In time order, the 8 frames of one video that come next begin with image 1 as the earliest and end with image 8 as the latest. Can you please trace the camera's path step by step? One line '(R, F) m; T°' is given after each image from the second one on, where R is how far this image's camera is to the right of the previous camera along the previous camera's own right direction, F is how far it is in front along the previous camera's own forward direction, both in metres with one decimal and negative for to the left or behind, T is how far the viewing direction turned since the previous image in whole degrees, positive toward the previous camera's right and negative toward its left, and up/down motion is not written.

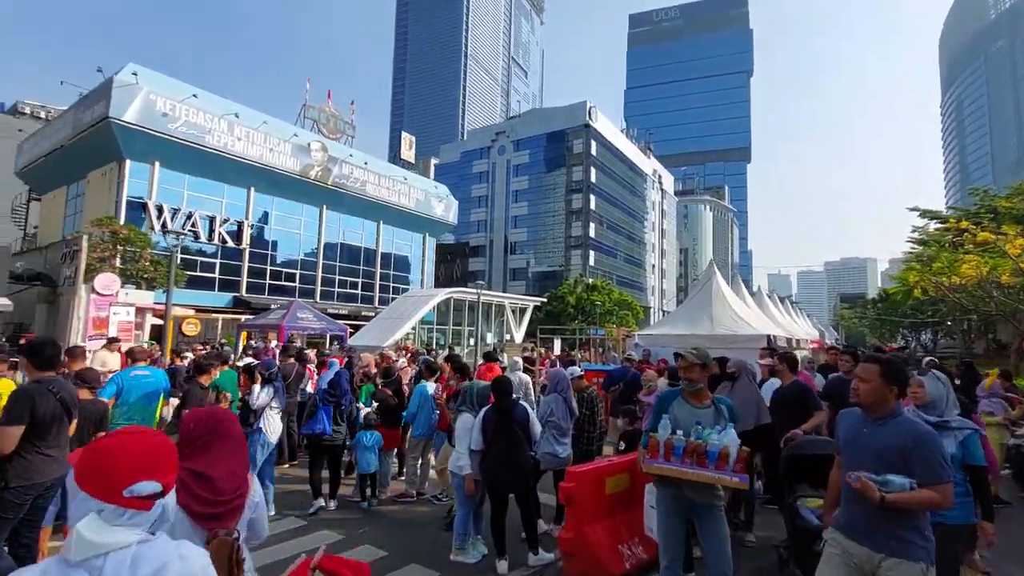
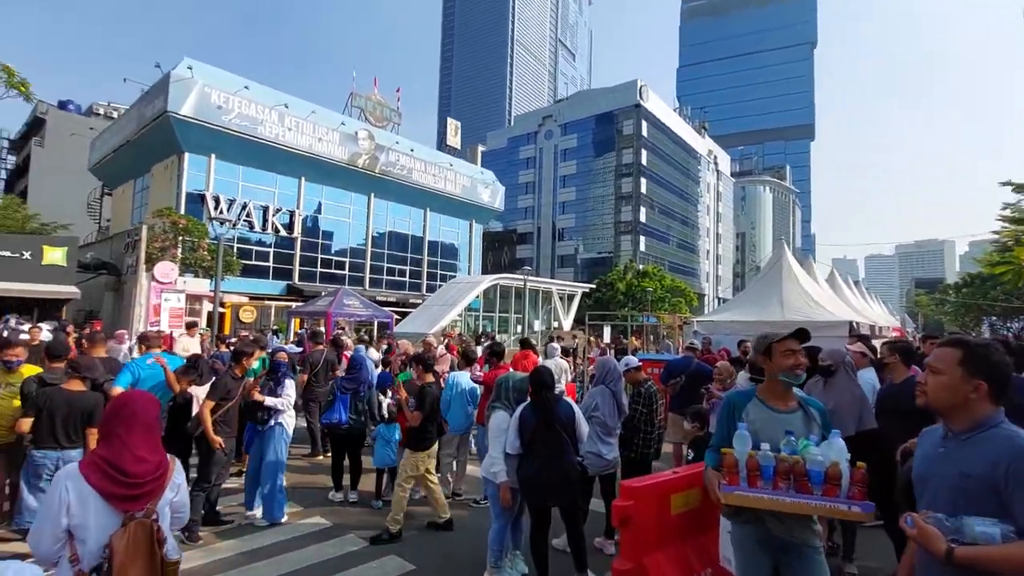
(+0.1, +0.8) m; -5°
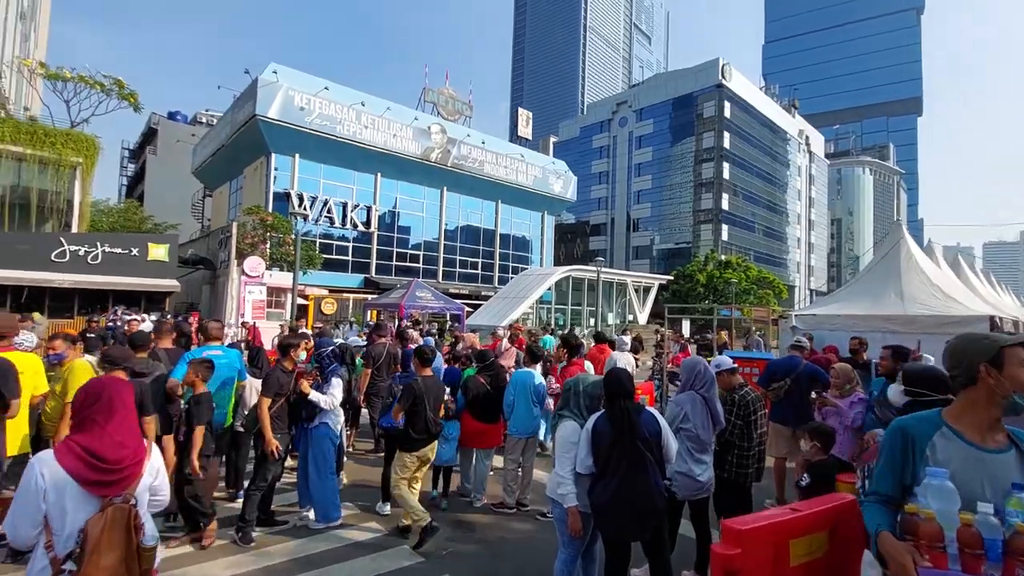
(0.0, +0.7) m; -8°
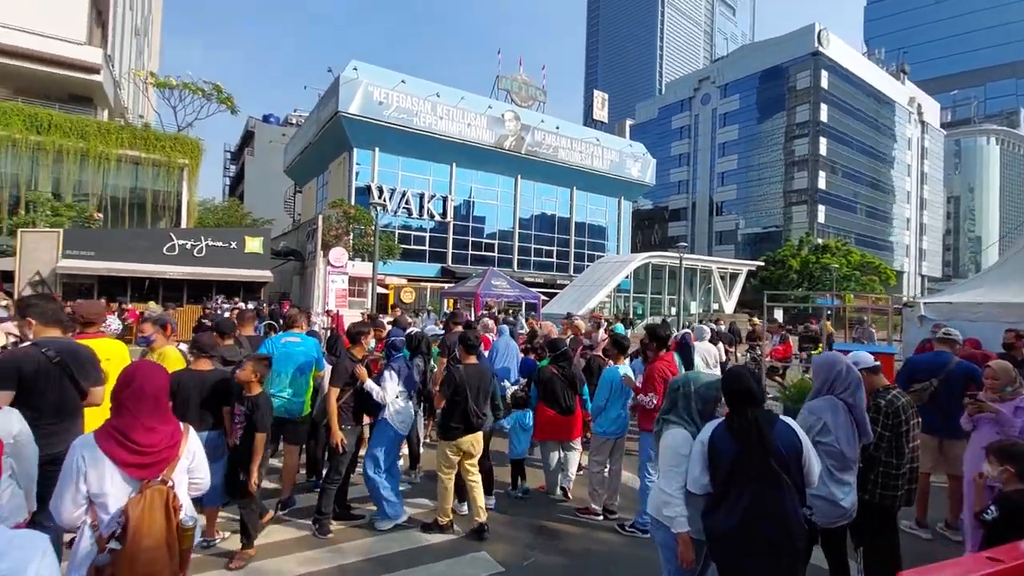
(-0.1, +0.5) m; -8°
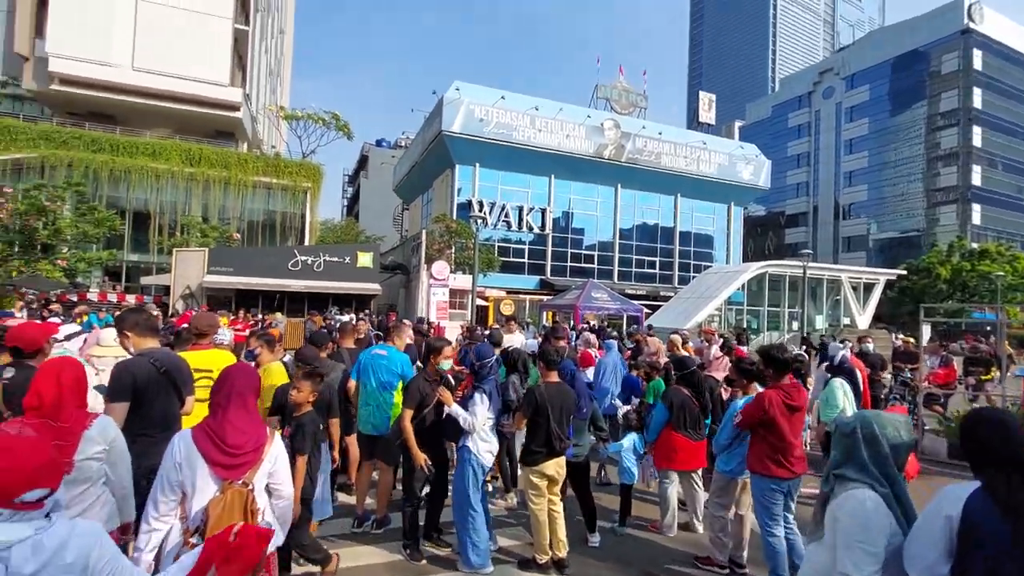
(0.0, +0.4) m; -11°
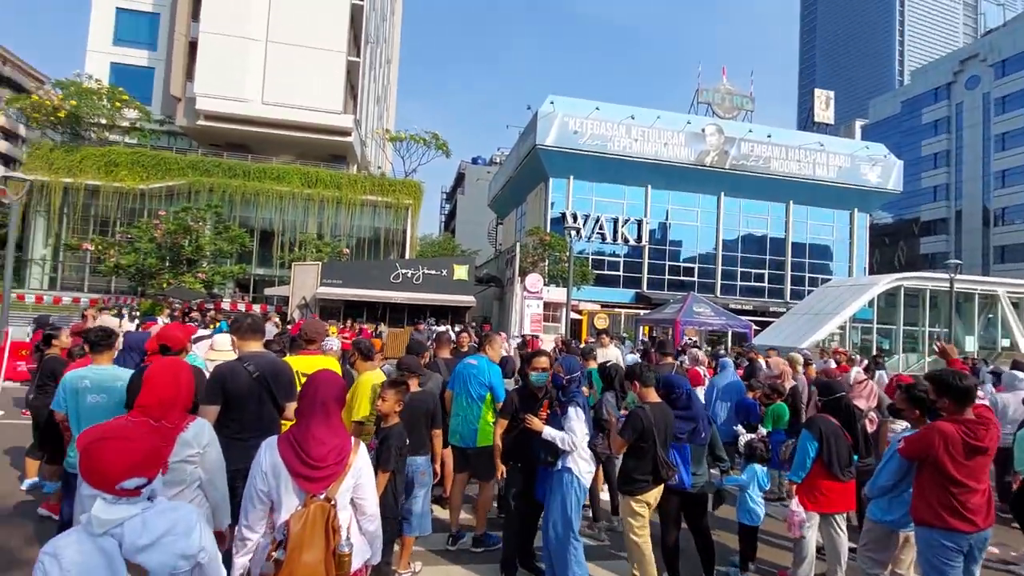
(-0.1, +0.3) m; -10°
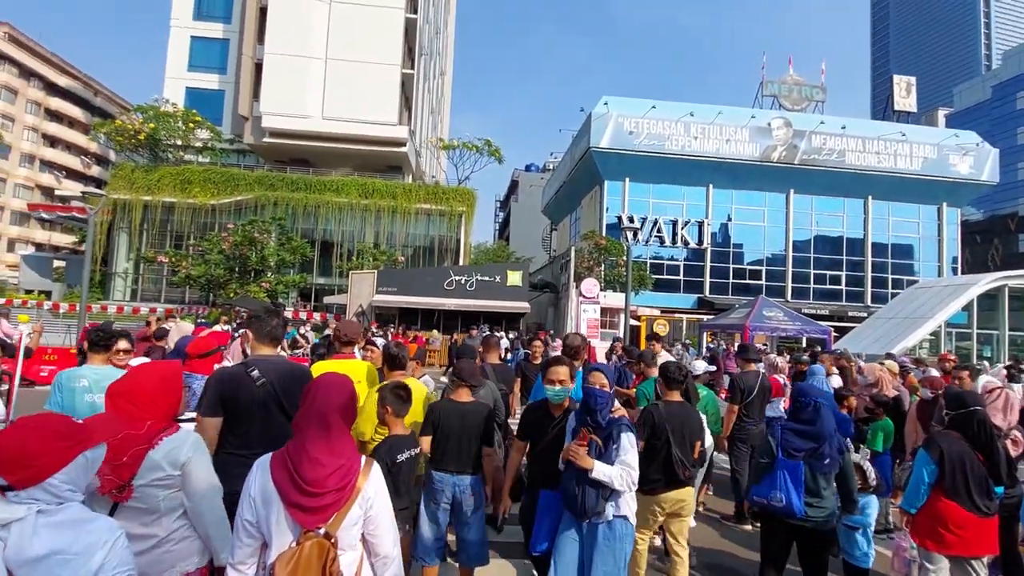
(0.0, +0.6) m; -6°
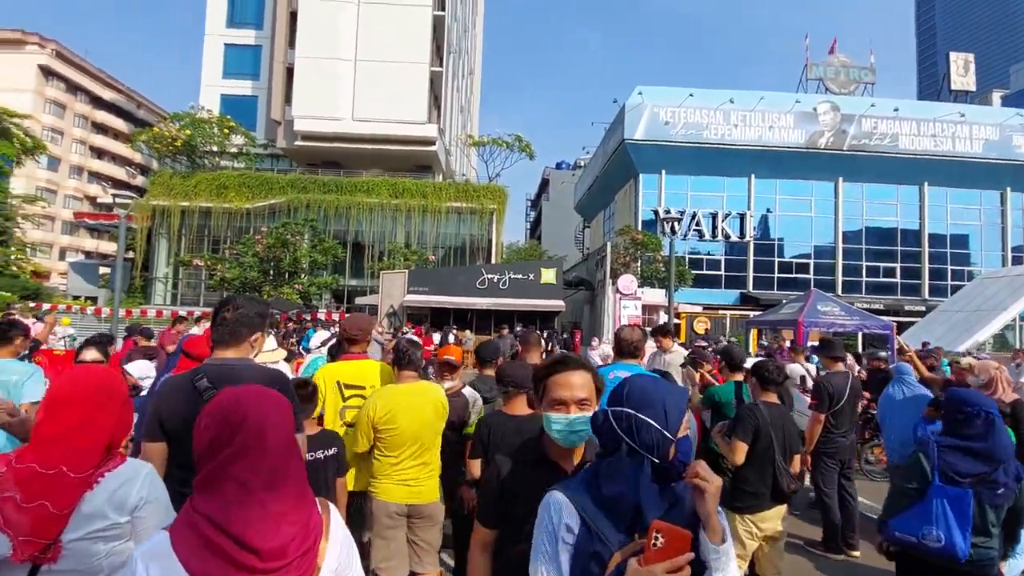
(-0.1, +0.7) m; -4°
